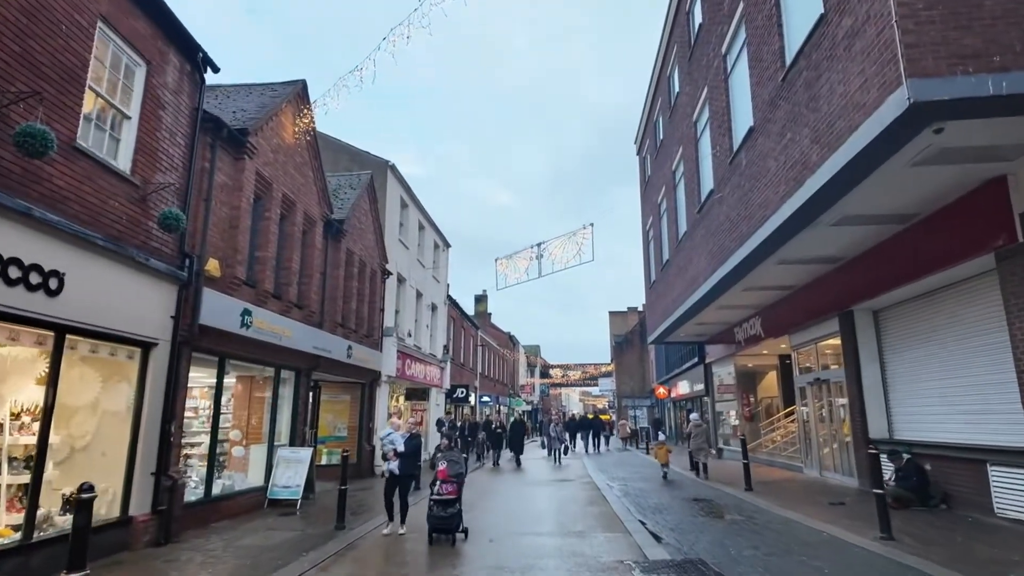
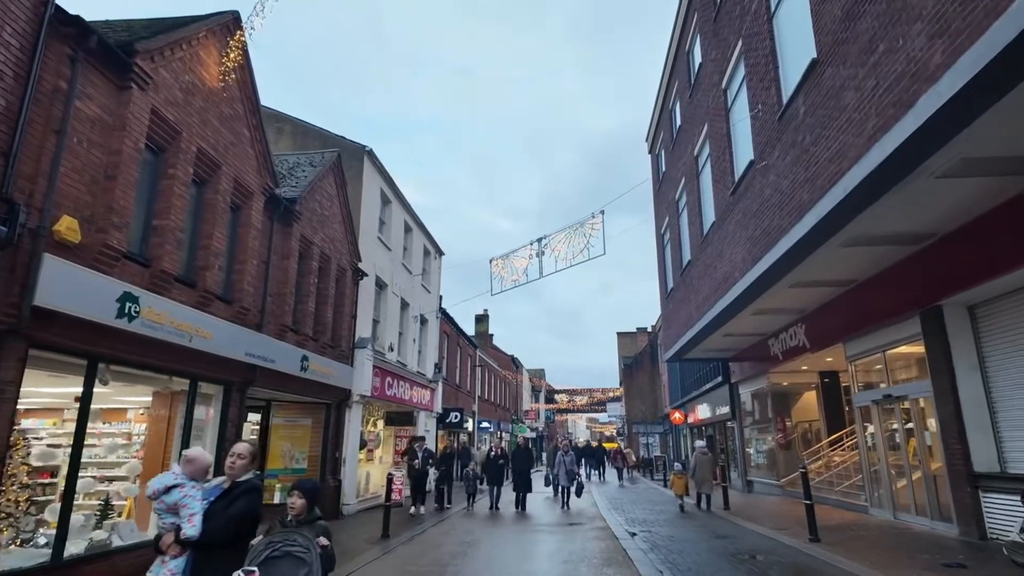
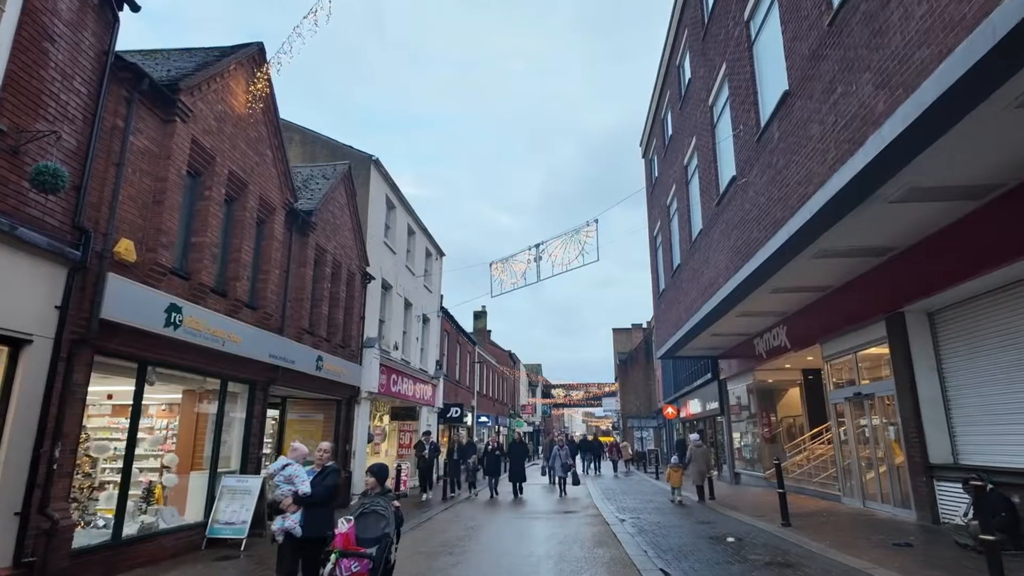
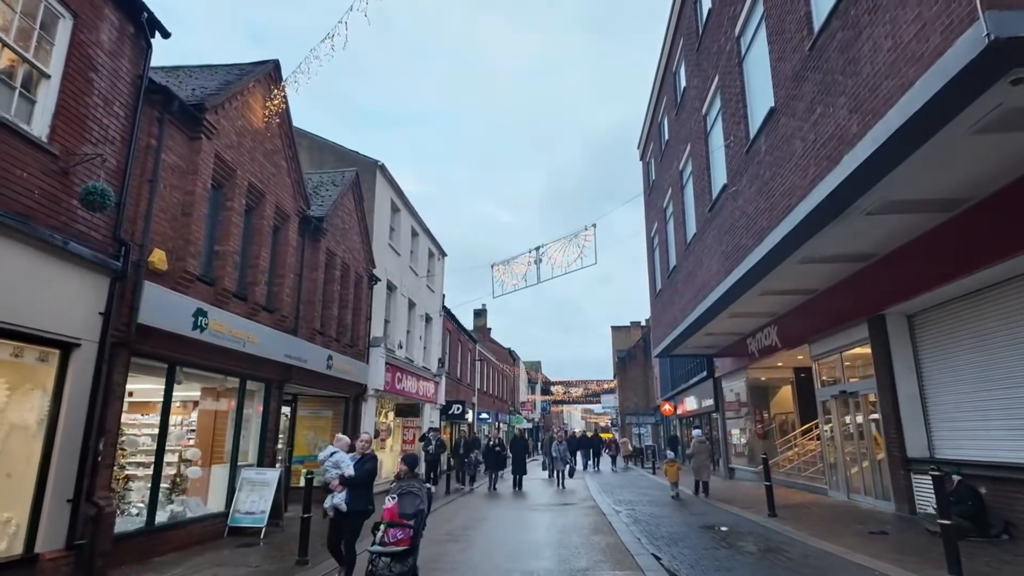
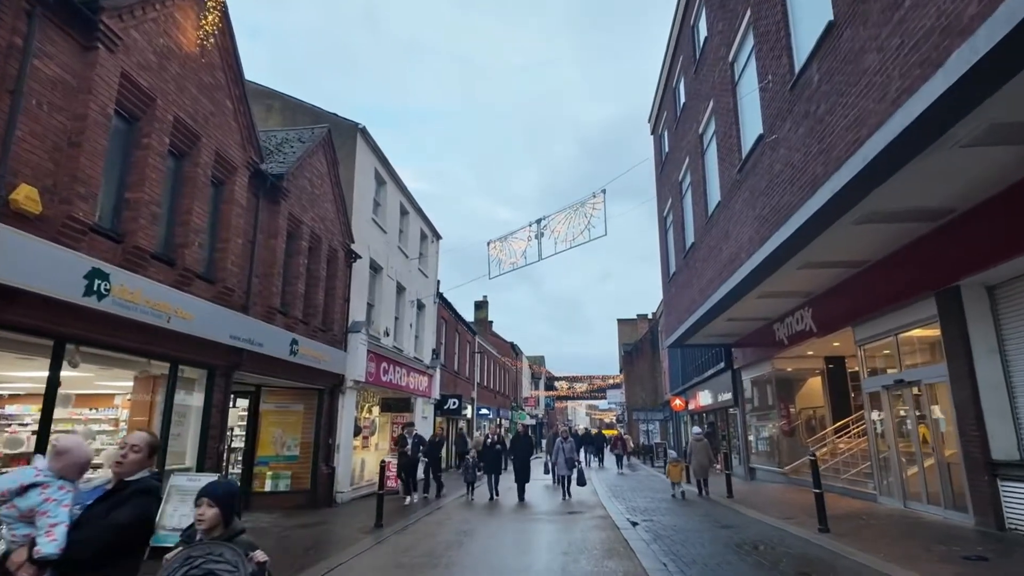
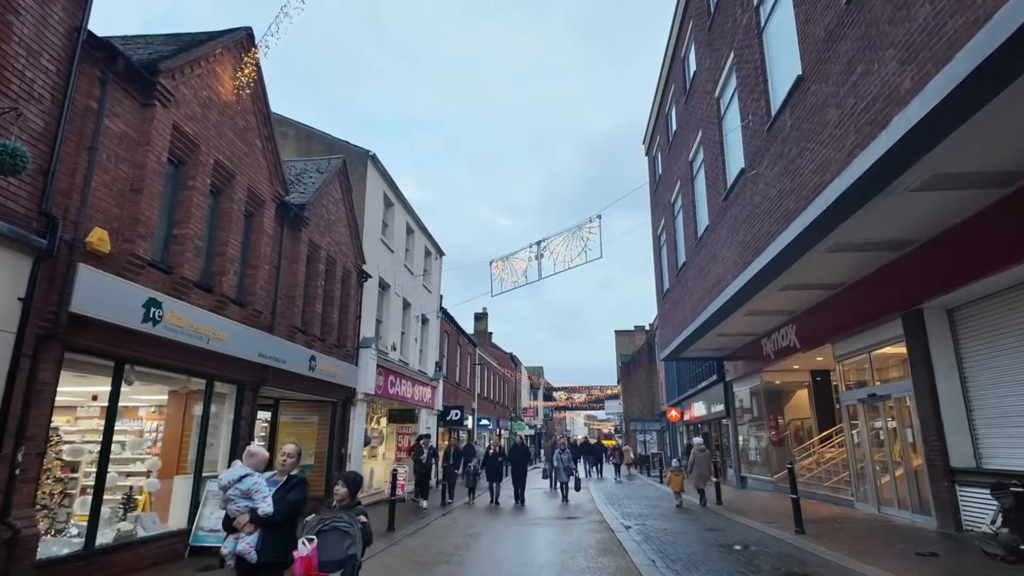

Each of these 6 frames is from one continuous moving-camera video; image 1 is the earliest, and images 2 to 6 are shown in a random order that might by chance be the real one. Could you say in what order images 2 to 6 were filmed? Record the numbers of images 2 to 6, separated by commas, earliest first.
4, 3, 6, 2, 5
